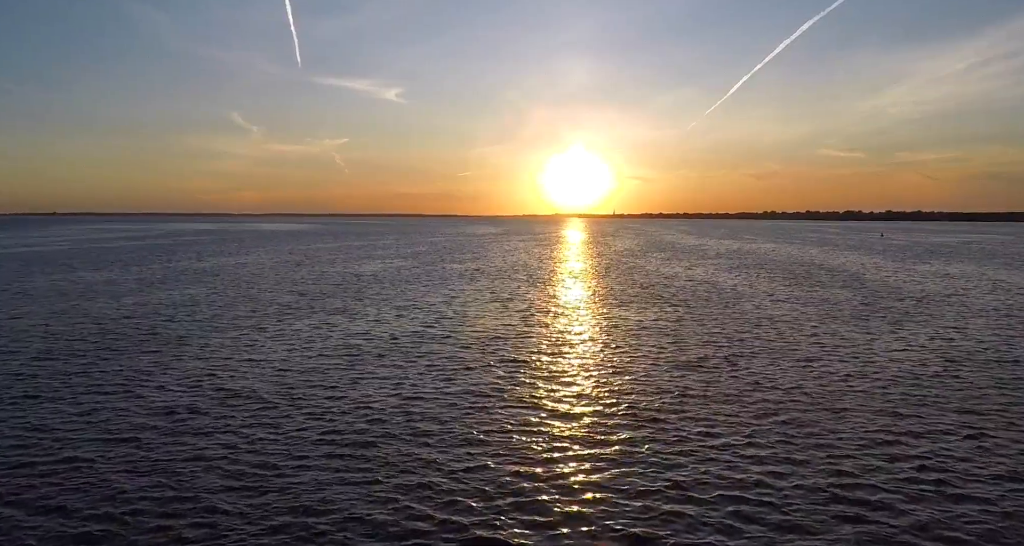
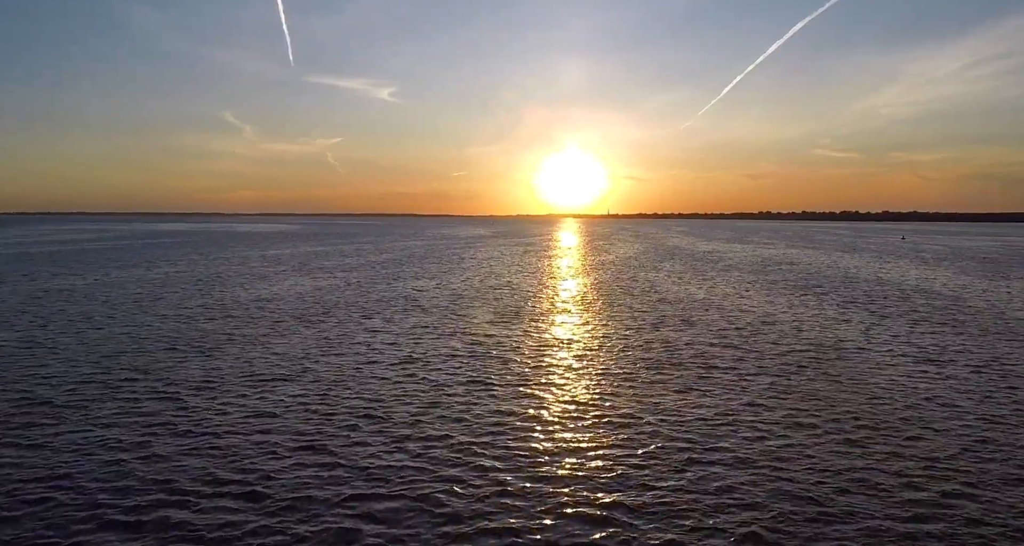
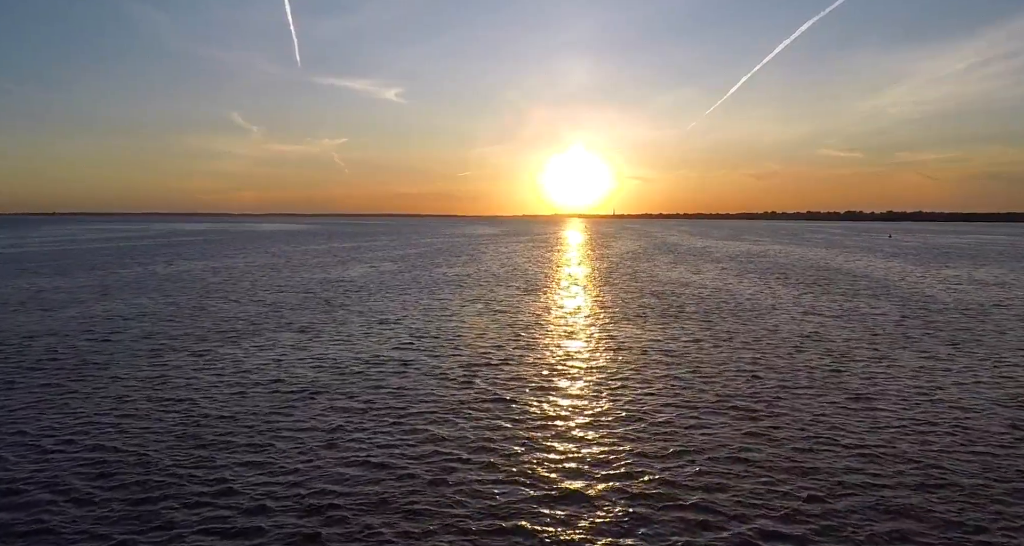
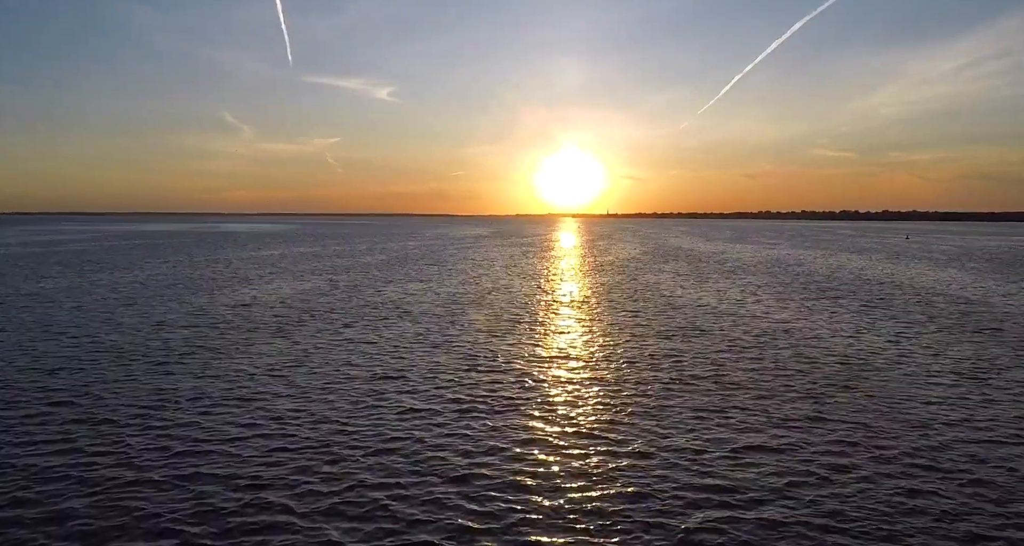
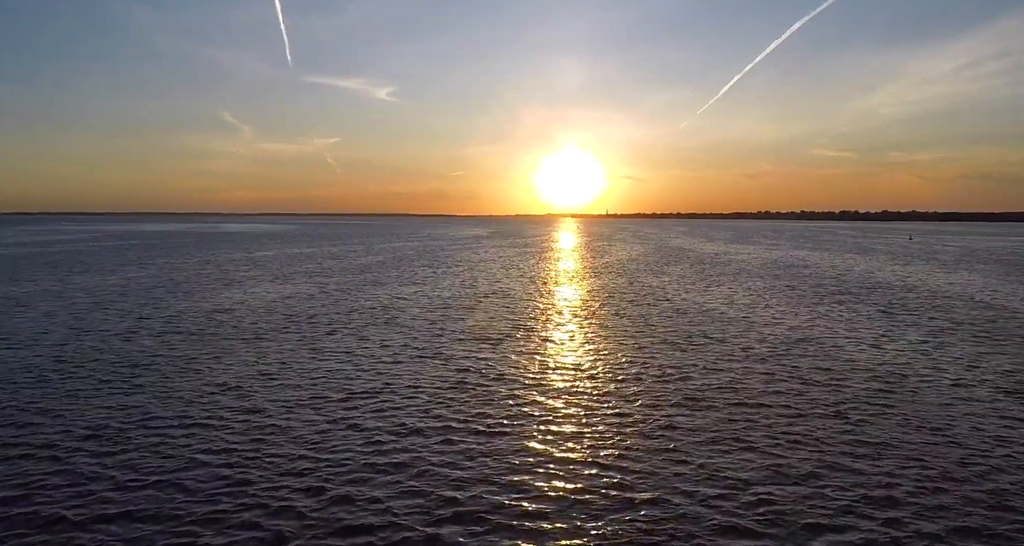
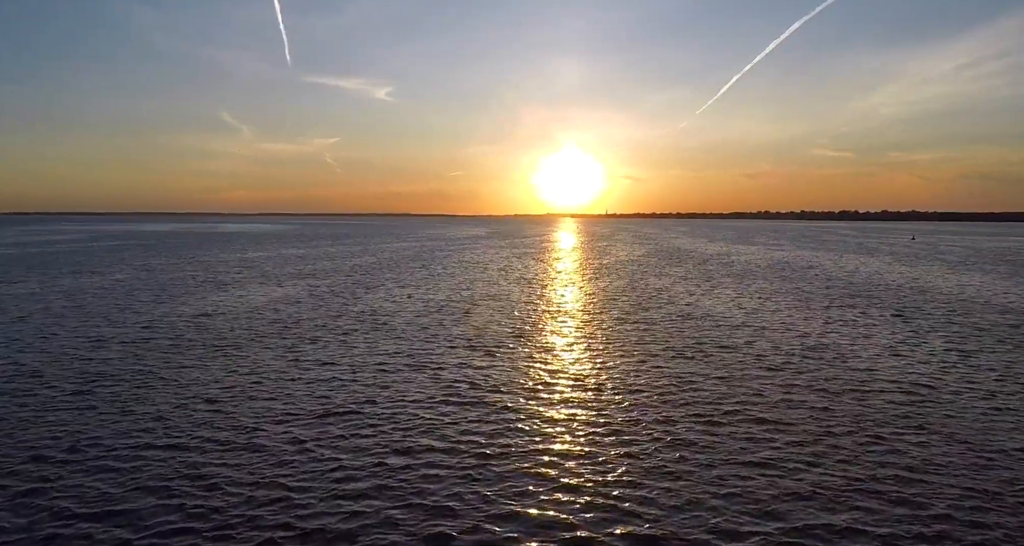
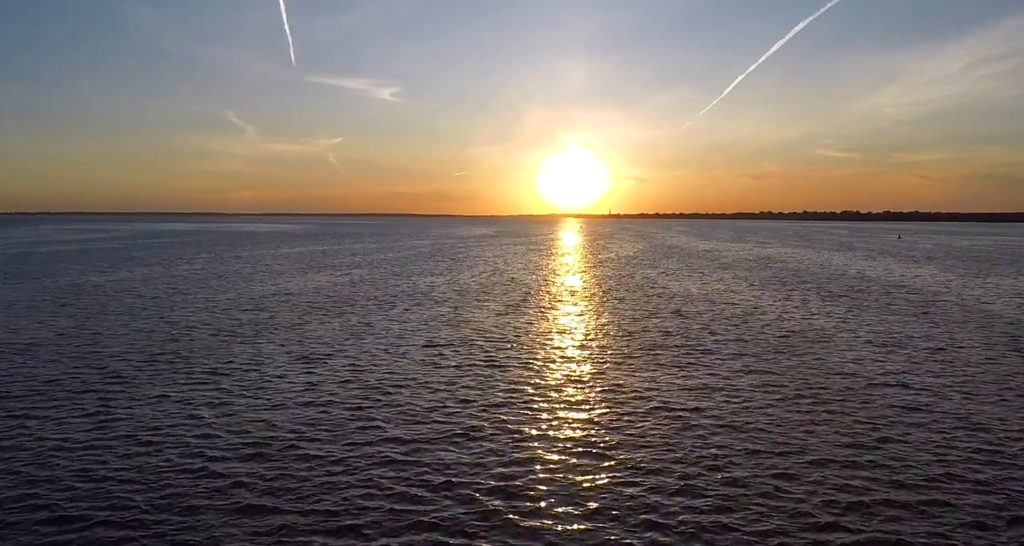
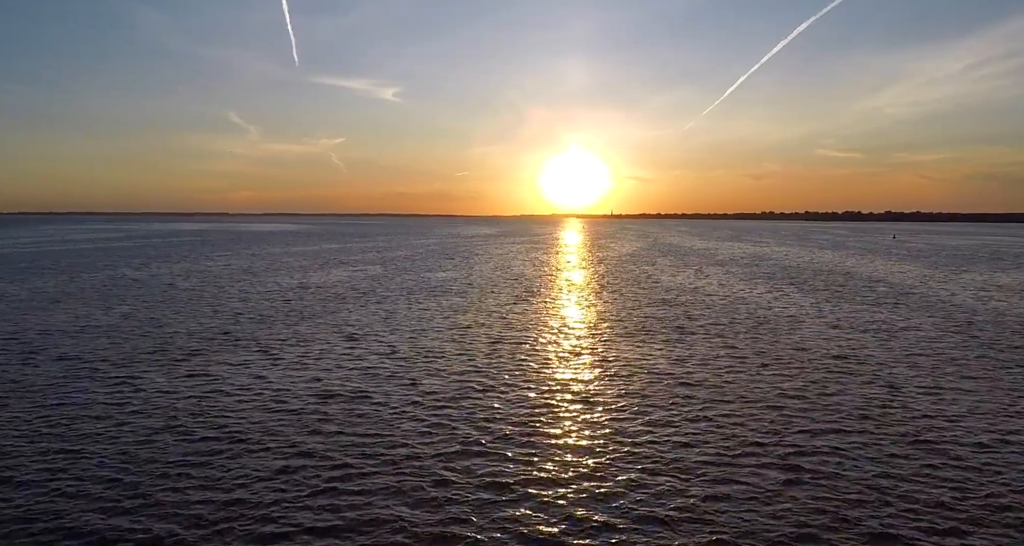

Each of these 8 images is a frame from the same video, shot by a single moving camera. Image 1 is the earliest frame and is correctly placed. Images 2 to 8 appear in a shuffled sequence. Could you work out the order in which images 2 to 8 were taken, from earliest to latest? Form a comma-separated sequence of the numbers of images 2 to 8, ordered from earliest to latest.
3, 8, 7, 2, 4, 5, 6
